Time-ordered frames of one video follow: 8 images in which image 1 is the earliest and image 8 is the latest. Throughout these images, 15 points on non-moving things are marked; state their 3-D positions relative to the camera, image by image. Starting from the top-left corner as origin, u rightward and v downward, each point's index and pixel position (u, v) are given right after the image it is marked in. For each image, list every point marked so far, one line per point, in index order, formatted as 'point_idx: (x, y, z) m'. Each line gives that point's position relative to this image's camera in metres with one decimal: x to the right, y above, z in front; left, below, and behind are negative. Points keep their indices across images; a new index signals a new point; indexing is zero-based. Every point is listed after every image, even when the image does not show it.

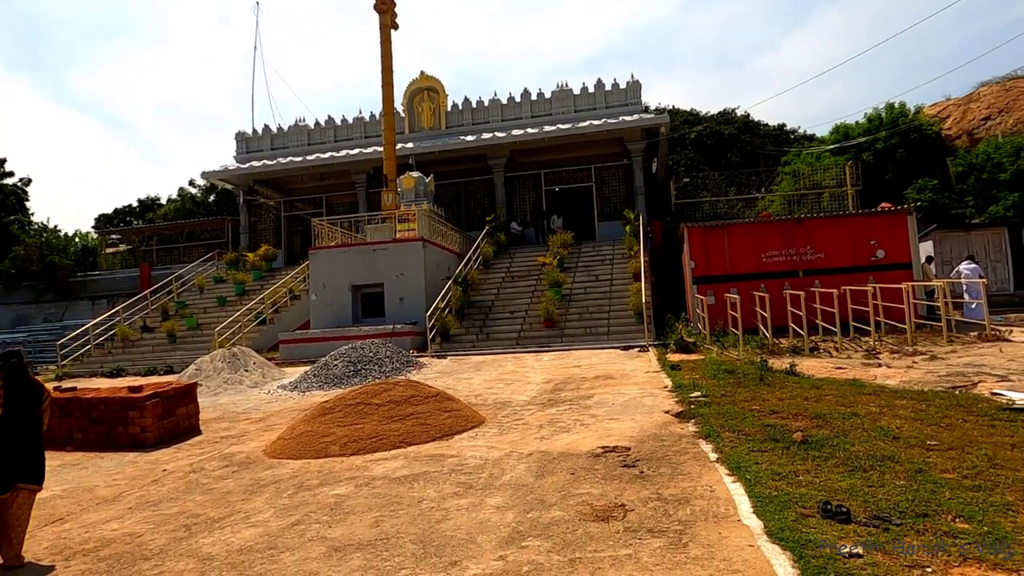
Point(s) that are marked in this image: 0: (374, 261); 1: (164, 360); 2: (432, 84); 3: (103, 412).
0: (-3.1, +0.6, +14.5) m
1: (-7.3, -1.5, +13.8) m
2: (-2.4, +6.1, +19.6) m
3: (-4.6, -1.4, +7.3) m
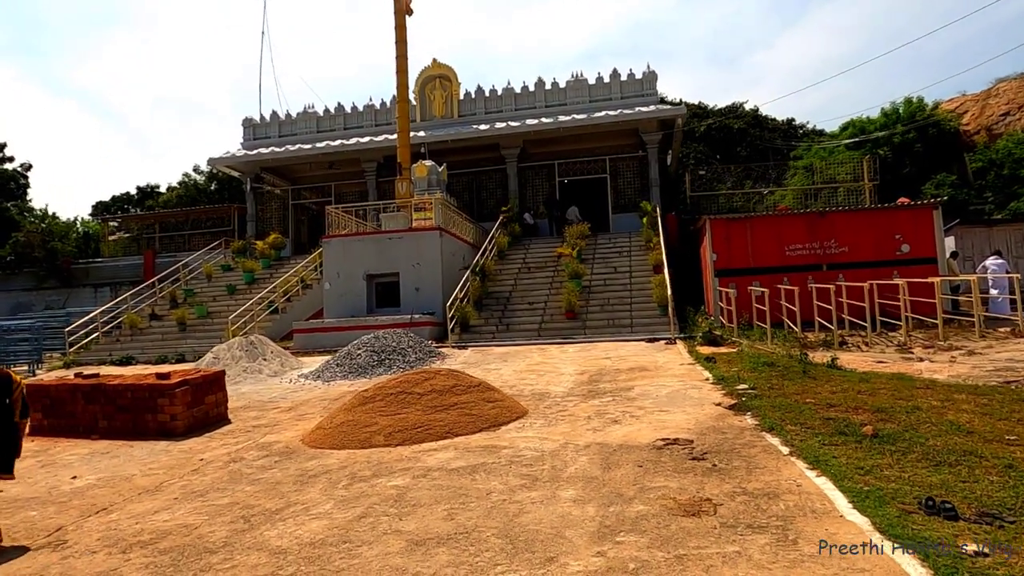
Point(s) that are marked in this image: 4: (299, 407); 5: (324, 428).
0: (-2.7, +0.8, +14.3) m
1: (-6.9, -1.3, +13.6) m
2: (-2.0, +6.3, +19.4) m
3: (-4.1, -1.2, +7.1) m
4: (-2.5, -1.4, +7.8) m
5: (-1.8, -1.3, +6.3) m
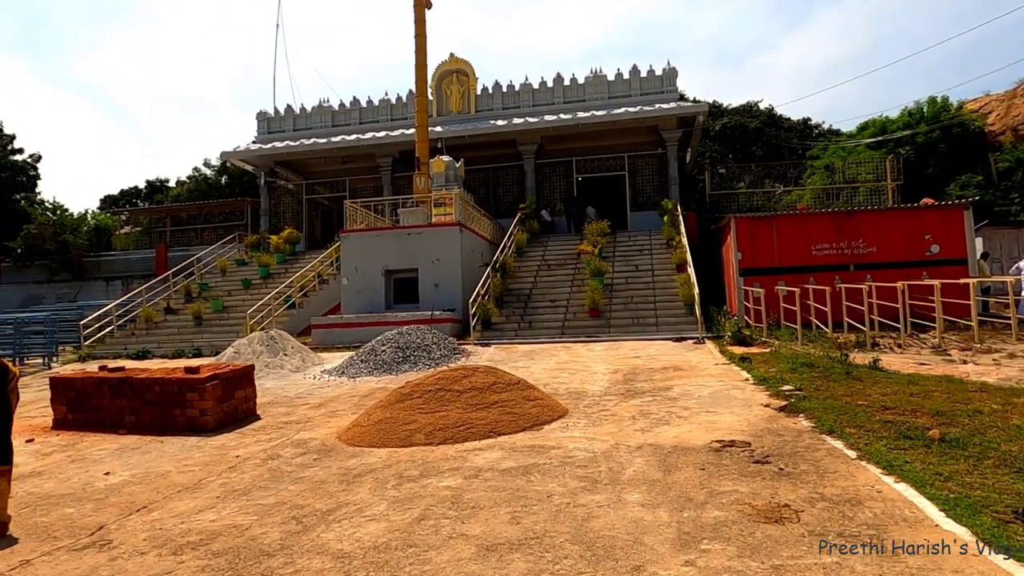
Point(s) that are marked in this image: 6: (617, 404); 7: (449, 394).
0: (-2.2, +0.9, +14.1) m
1: (-6.5, -1.1, +13.4) m
2: (-1.4, +6.4, +19.2) m
3: (-3.7, -1.1, +6.9) m
4: (-2.1, -1.3, +7.6) m
5: (-1.4, -1.3, +6.1) m
6: (+1.1, -1.2, +6.7) m
7: (-0.6, -1.0, +6.2) m
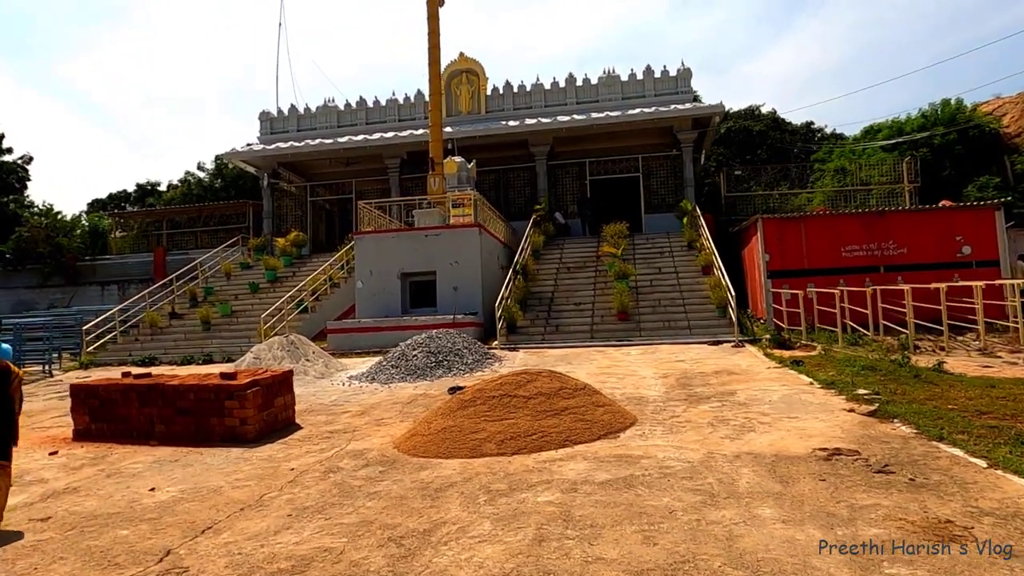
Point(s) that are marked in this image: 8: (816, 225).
0: (-1.8, +0.9, +13.7) m
1: (-6.1, -1.2, +12.8) m
2: (-1.1, +6.3, +18.8) m
3: (-3.1, -1.1, +6.4) m
4: (-1.5, -1.3, +7.2) m
5: (-0.8, -1.3, +5.7) m
6: (+1.7, -1.2, +6.3) m
7: (0.0, -1.0, +5.8) m
8: (+5.8, +1.2, +12.7) m
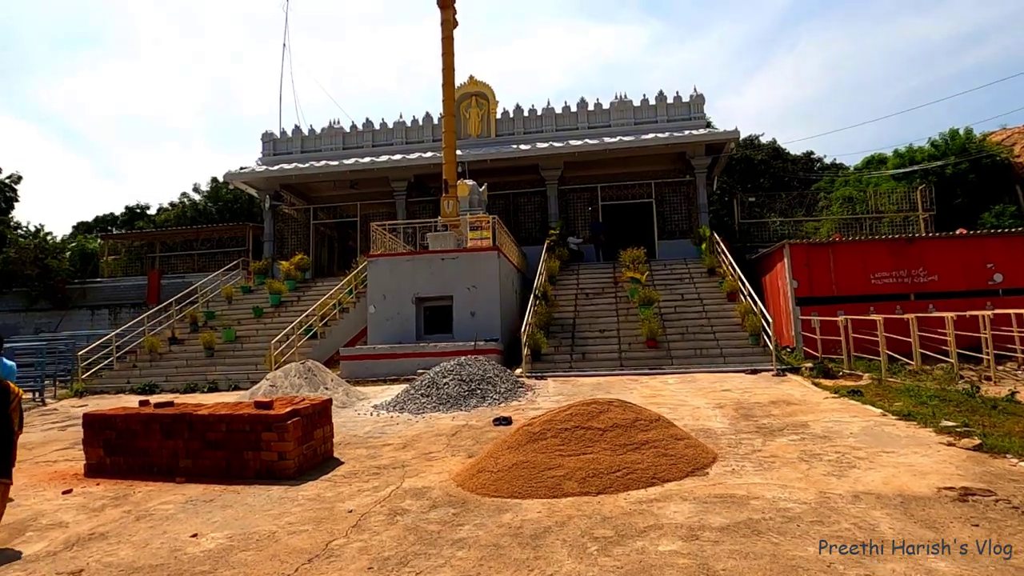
0: (-1.4, +0.3, +13.2) m
1: (-5.7, -1.6, +12.1) m
2: (-0.9, +5.6, +18.6) m
3: (-2.6, -1.3, +5.8) m
4: (-1.0, -1.6, +6.6) m
5: (-0.2, -1.4, +5.1) m
6: (+2.2, -1.4, +5.8) m
7: (+0.6, -1.2, +5.2) m
8: (+6.3, +0.7, +12.4) m
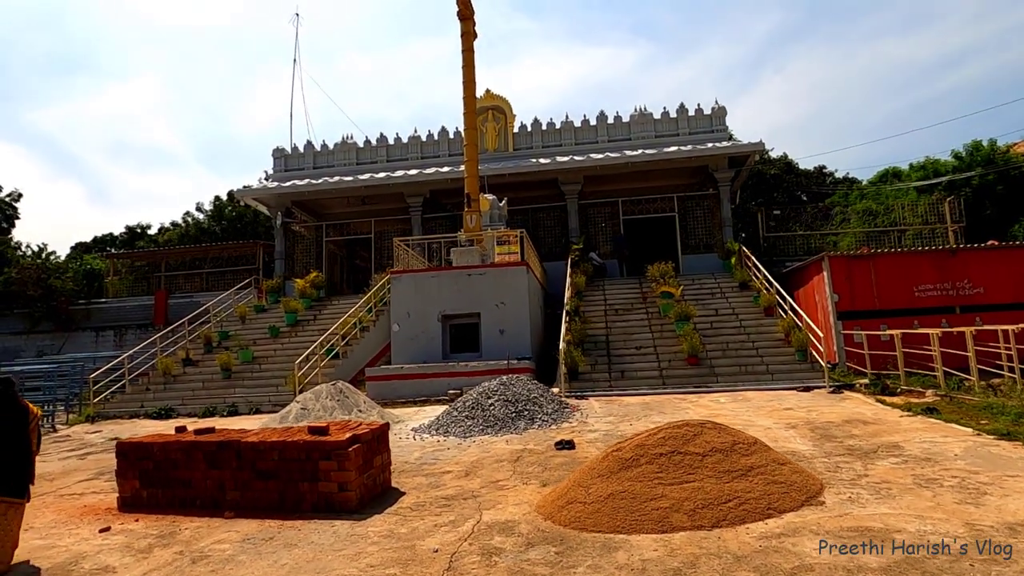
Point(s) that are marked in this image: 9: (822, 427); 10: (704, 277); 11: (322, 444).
0: (-0.8, 0.0, +12.7) m
1: (-5.1, -2.0, +11.6) m
2: (-0.4, +5.1, +18.2) m
3: (-1.9, -1.4, +5.3) m
4: (-0.3, -1.7, +6.1) m
5: (+0.5, -1.5, +4.6) m
6: (+2.9, -1.5, +5.4) m
7: (+1.3, -1.2, +4.8) m
8: (+6.8, +0.4, +12.0) m
9: (+3.3, -1.5, +7.1) m
10: (+4.3, +0.3, +14.9) m
11: (-1.5, -1.2, +5.2) m
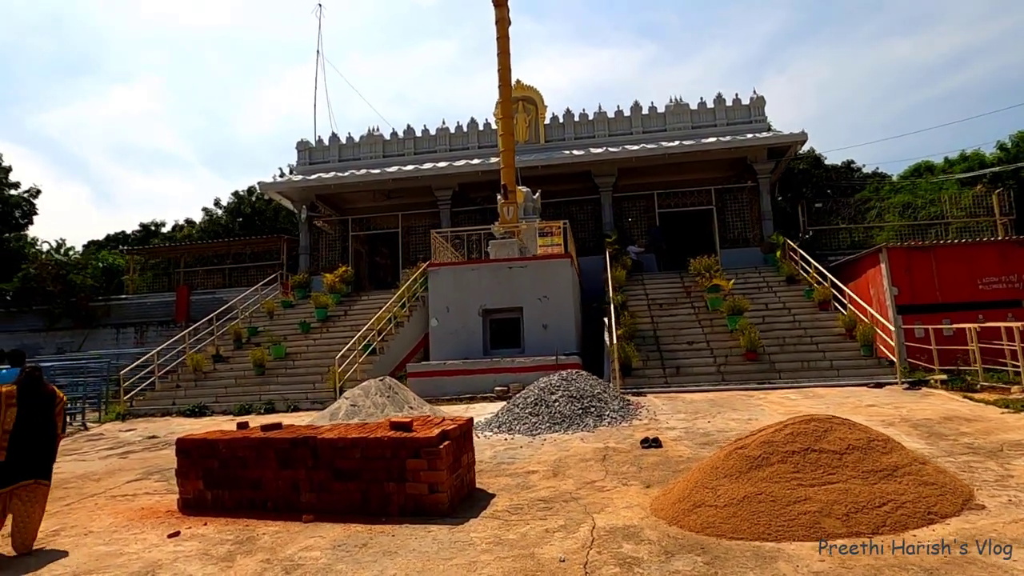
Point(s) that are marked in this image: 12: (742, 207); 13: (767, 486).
0: (0.0, +0.1, +12.3) m
1: (-4.3, -1.8, +11.1) m
2: (+0.4, +5.2, +17.8) m
3: (-1.1, -1.3, +4.8) m
4: (+0.4, -1.5, +5.6) m
5: (+1.2, -1.4, +4.1) m
6: (+3.7, -1.3, +4.9) m
7: (+2.0, -1.1, +4.3) m
8: (+7.6, +0.6, +11.5) m
9: (+4.1, -1.4, +6.6) m
10: (+5.2, +0.4, +14.4) m
11: (-0.7, -1.1, +4.7) m
12: (+5.7, +2.0, +16.5) m
13: (+1.6, -1.2, +4.1) m
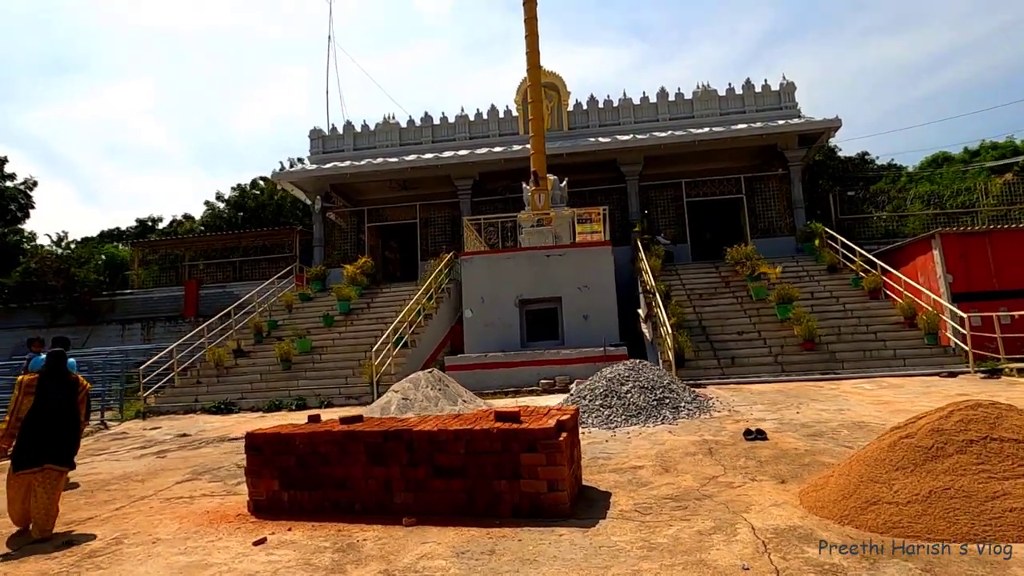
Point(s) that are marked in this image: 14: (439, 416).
0: (+0.6, +0.3, +11.7) m
1: (-3.6, -1.7, +10.5) m
2: (+1.0, +5.4, +17.2) m
3: (-0.3, -1.1, +4.3) m
4: (+1.2, -1.4, +5.1) m
5: (+2.0, -1.2, +3.6) m
6: (+4.5, -1.1, +4.4) m
7: (+2.8, -0.9, +3.8) m
8: (+8.3, +0.8, +11.1) m
9: (+4.8, -1.2, +6.1) m
10: (+5.8, +0.6, +14.0) m
11: (+0.1, -0.9, +4.2) m
12: (+6.3, +2.2, +16.1) m
13: (+2.4, -1.0, +3.6) m
14: (-0.5, -0.9, +4.7) m
